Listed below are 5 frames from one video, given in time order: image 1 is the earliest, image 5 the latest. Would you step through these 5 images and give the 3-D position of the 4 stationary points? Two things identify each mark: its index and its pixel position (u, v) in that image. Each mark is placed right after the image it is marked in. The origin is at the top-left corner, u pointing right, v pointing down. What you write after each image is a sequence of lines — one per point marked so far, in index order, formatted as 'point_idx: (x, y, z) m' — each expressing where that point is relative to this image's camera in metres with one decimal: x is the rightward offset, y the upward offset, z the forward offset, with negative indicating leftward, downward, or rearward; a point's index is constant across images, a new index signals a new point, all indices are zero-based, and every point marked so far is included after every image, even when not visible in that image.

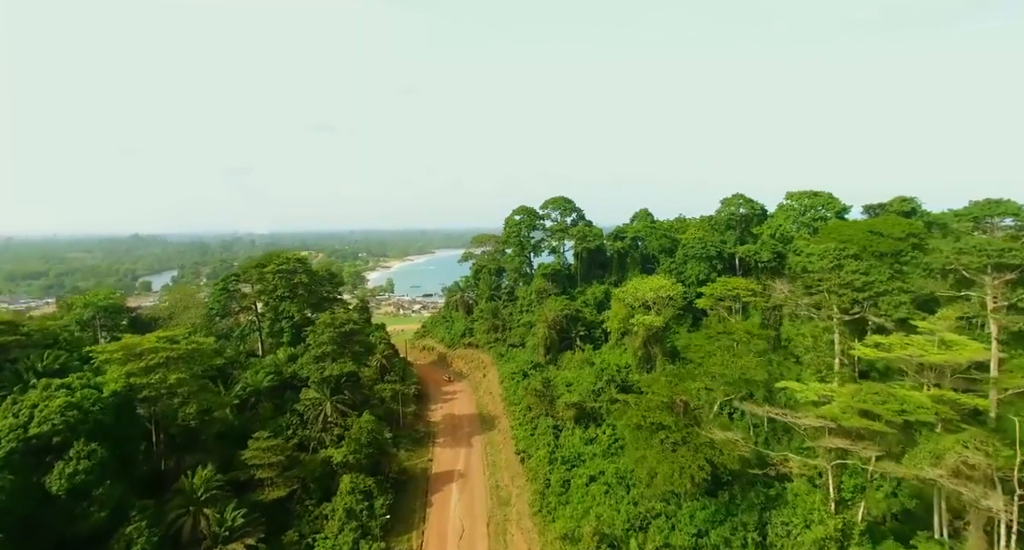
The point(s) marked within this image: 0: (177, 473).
0: (-12.5, -7.4, +19.6) m
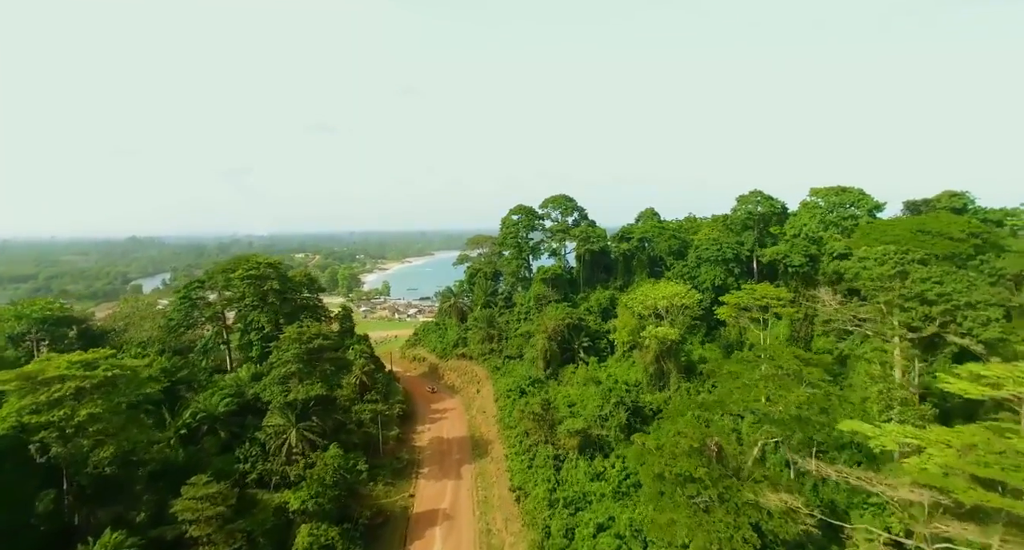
0: (-12.8, -7.7, +16.0) m
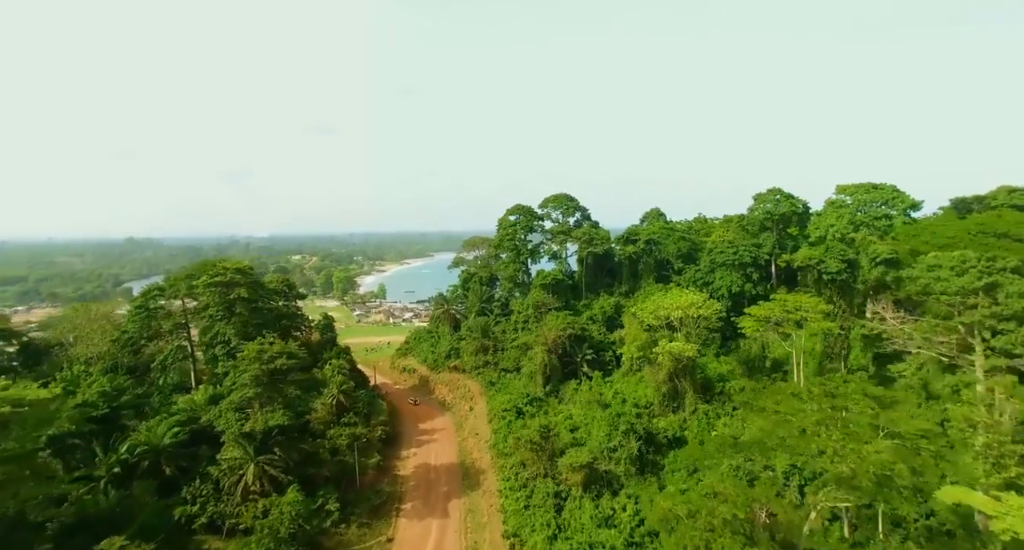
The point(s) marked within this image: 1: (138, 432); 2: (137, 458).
0: (-13.0, -8.0, +12.7) m
1: (-13.9, -5.9, +19.7) m
2: (-13.4, -6.5, +18.7) m
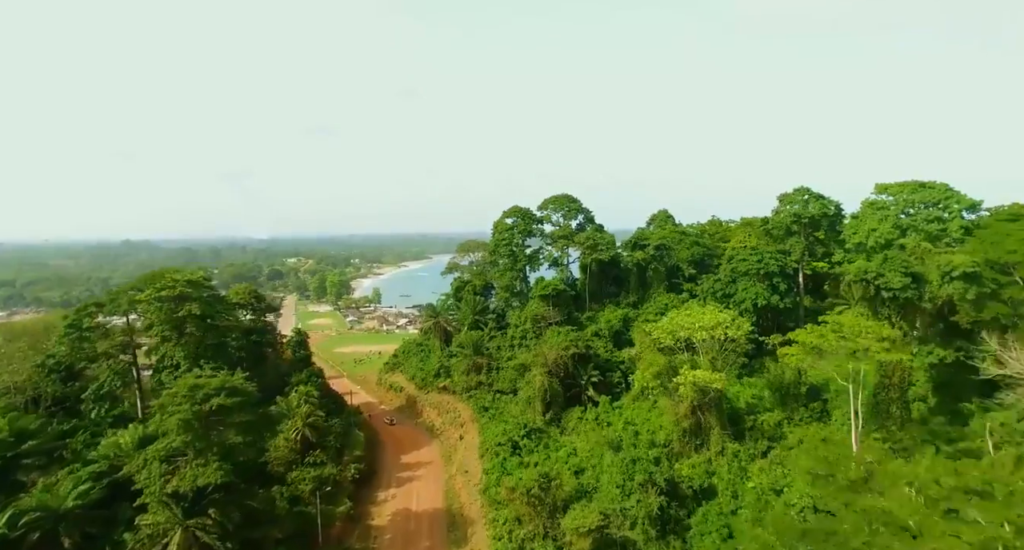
0: (-13.3, -8.6, +8.8) m
1: (-14.2, -6.4, +15.7) m
2: (-13.7, -7.1, +14.8) m
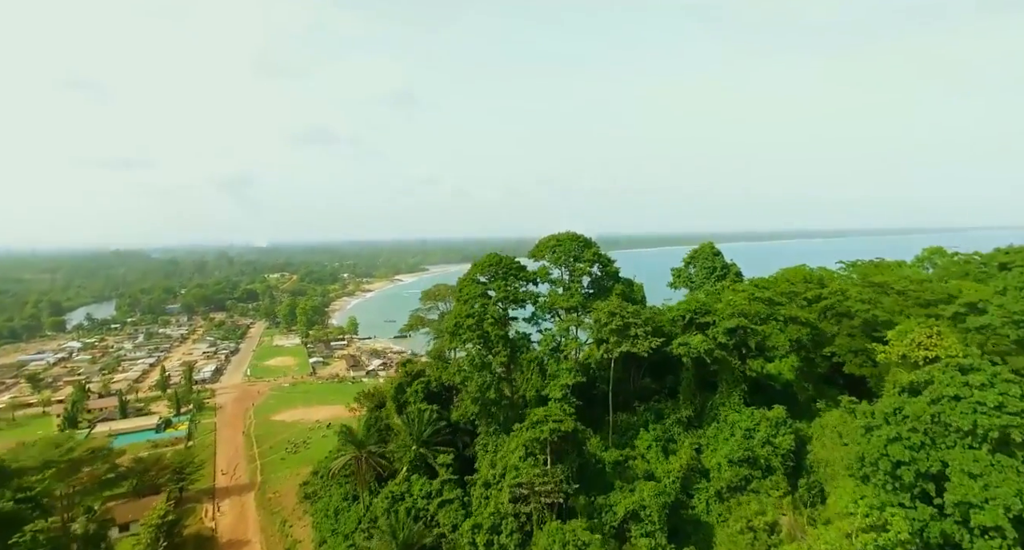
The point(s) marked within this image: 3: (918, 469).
0: (-14.6, -12.7, -7.1) m
1: (-15.5, -10.6, -0.1) m
2: (-15.0, -11.3, -1.1) m
3: (+10.9, -5.1, +14.3) m
